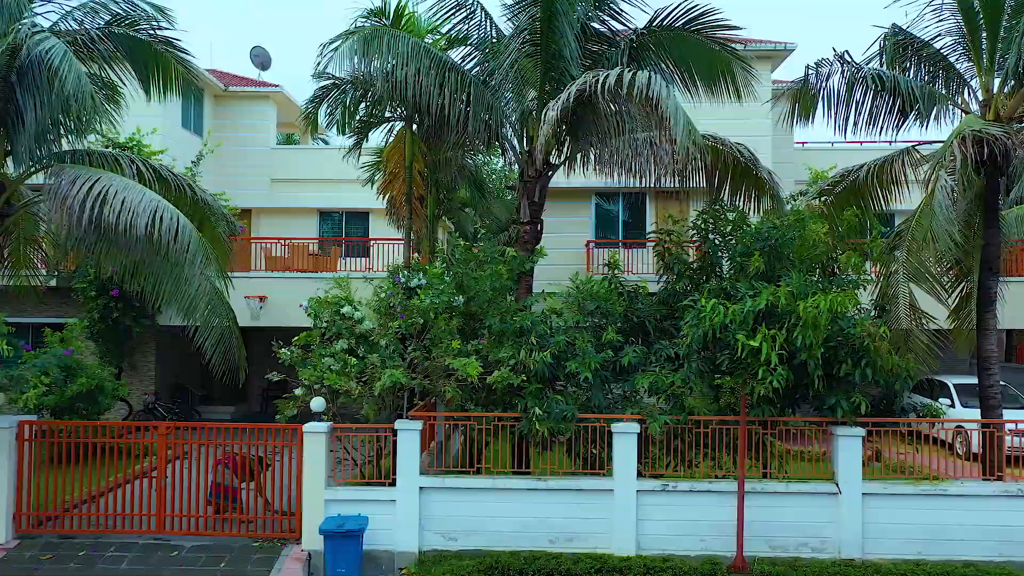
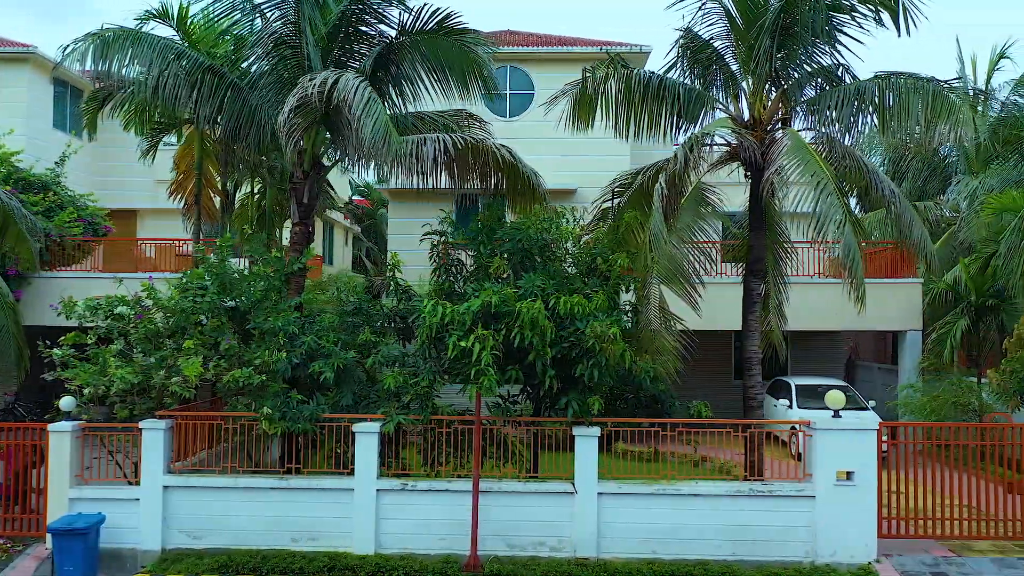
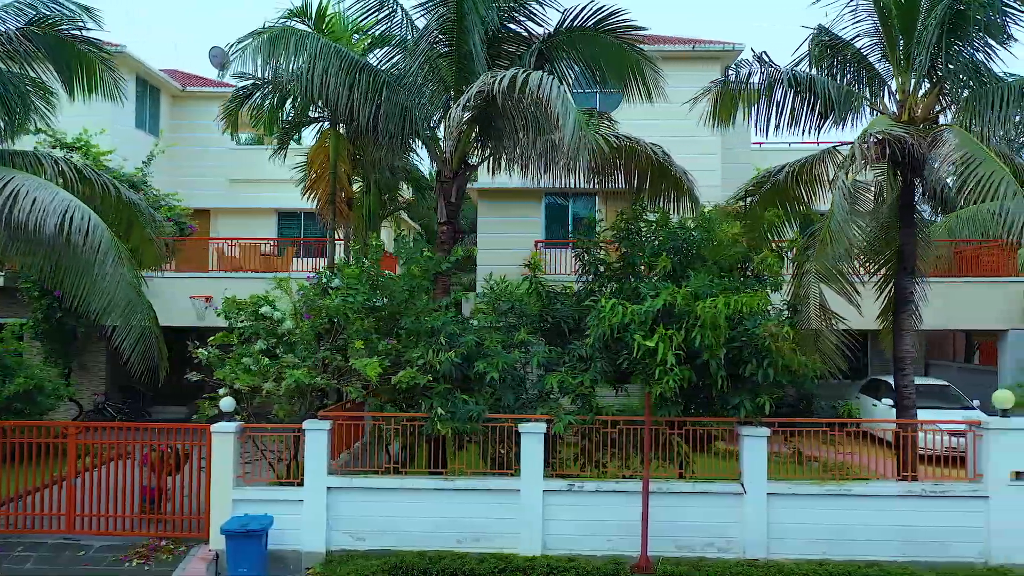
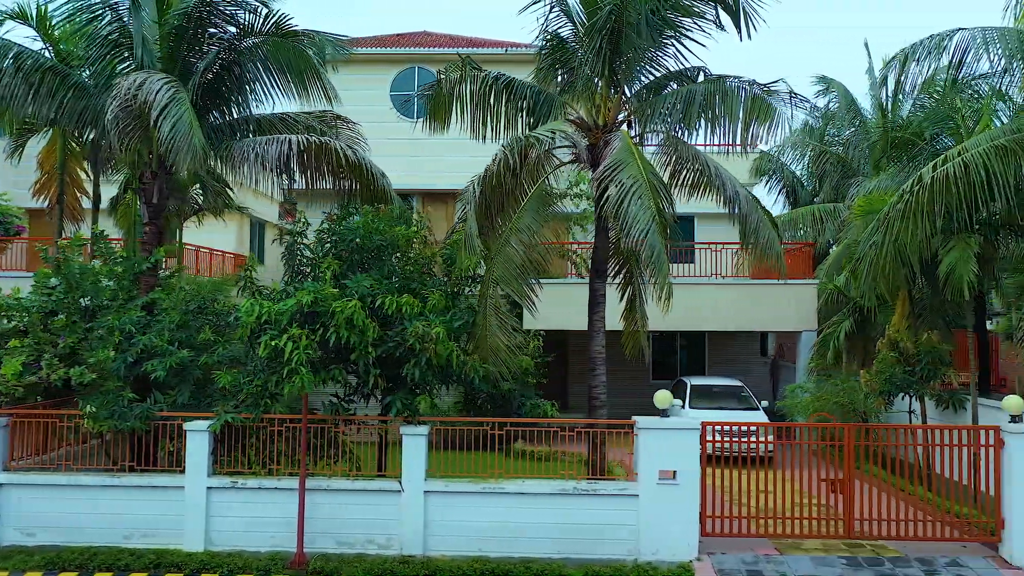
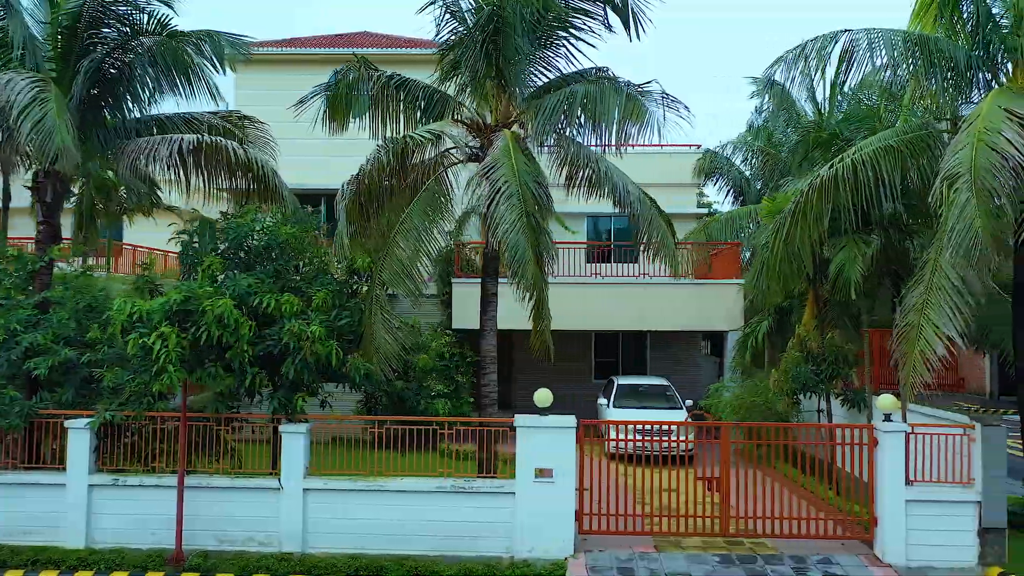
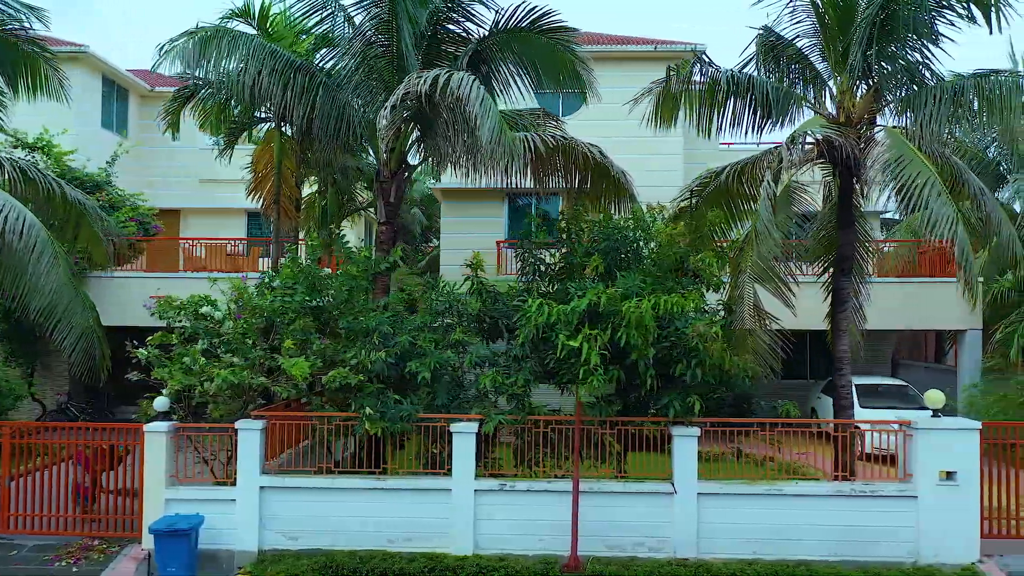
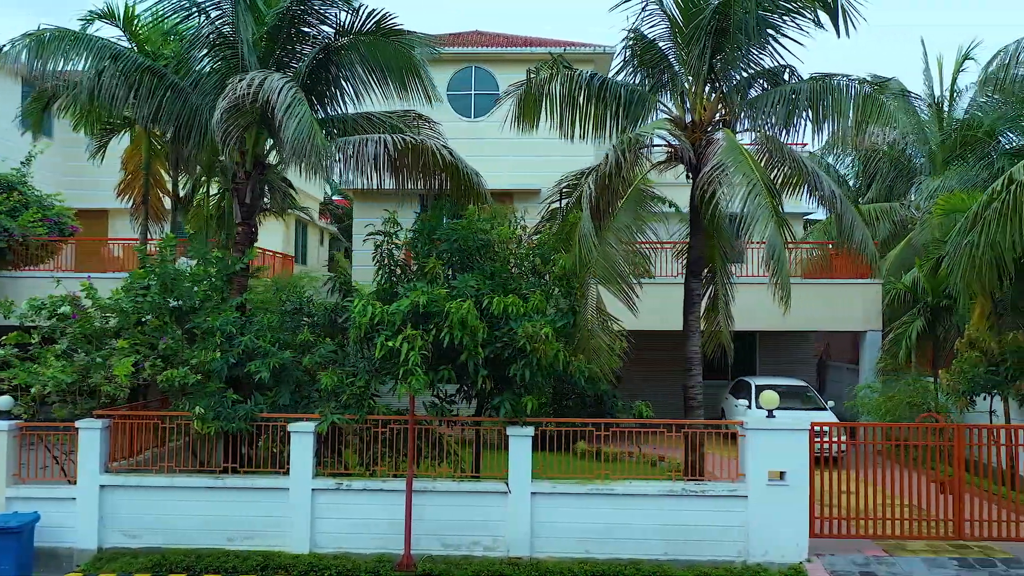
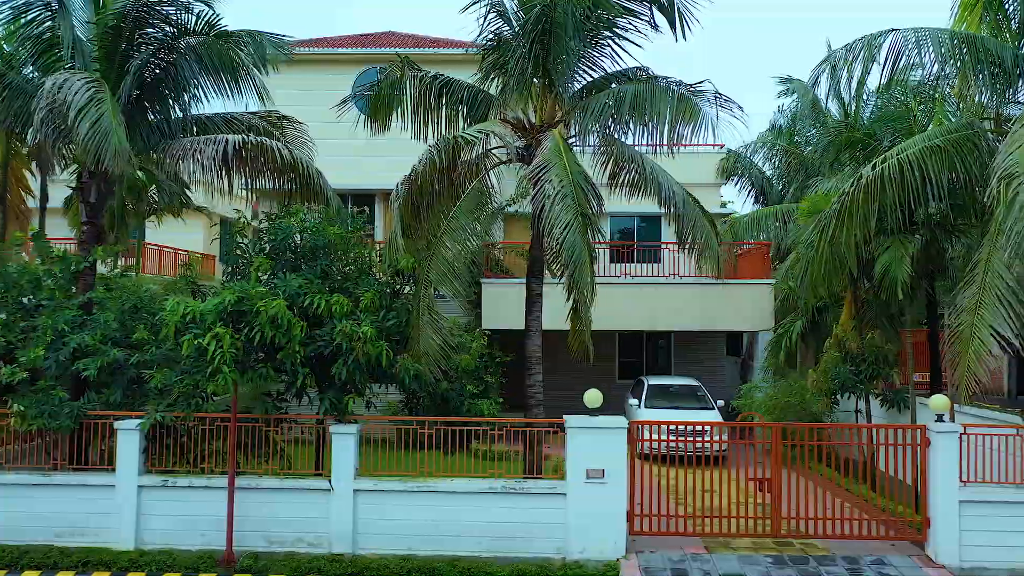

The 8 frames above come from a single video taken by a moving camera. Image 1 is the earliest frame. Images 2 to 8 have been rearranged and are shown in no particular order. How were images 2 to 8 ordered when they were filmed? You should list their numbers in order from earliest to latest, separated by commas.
3, 6, 2, 7, 4, 8, 5
